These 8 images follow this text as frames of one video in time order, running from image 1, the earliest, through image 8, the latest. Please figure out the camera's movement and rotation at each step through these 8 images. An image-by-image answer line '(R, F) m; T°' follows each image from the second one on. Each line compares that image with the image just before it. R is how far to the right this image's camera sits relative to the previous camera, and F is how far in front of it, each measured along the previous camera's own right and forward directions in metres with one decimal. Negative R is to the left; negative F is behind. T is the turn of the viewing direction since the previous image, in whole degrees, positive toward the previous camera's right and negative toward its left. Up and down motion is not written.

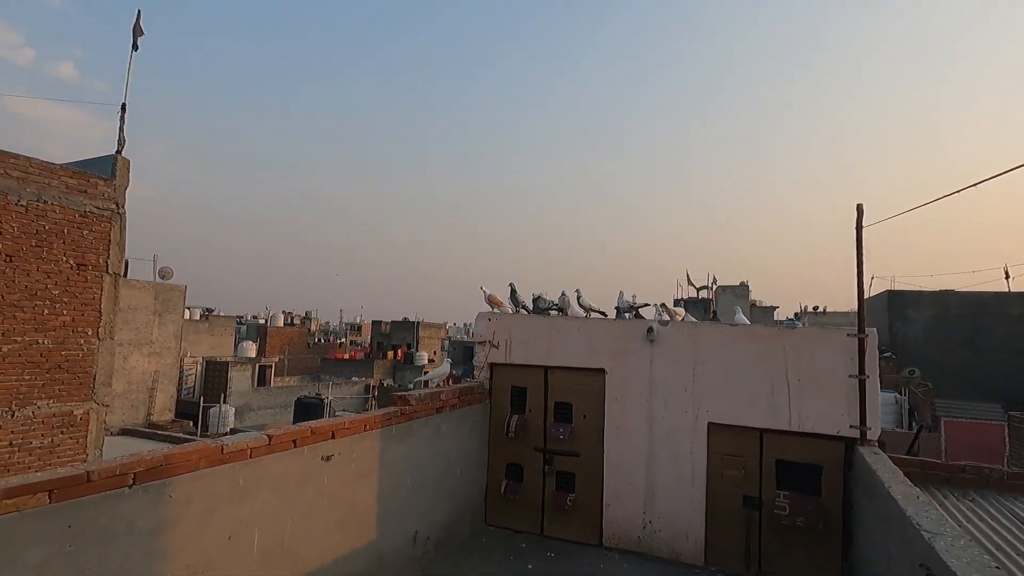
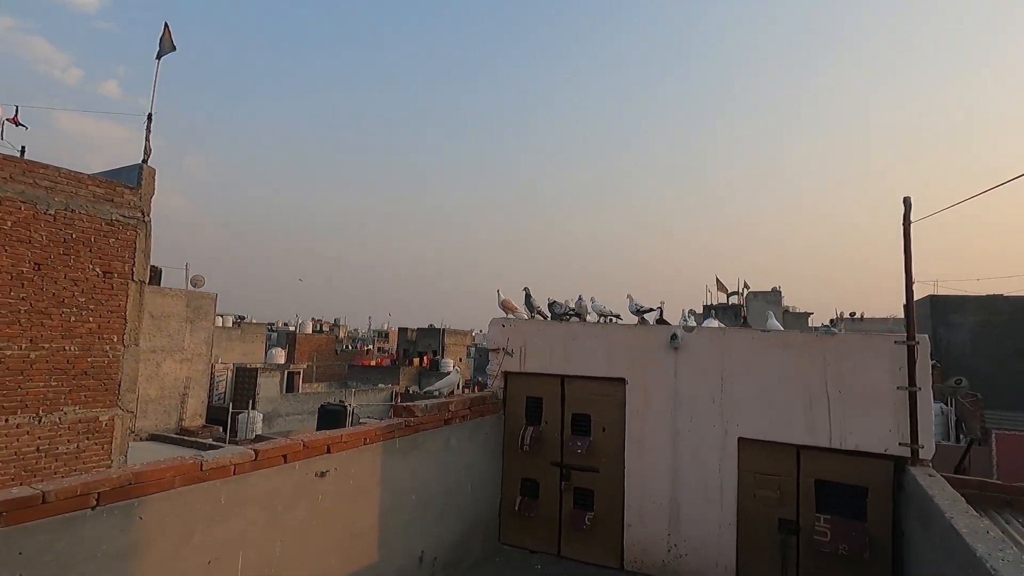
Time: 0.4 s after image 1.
(+0.2, +0.4) m; -3°
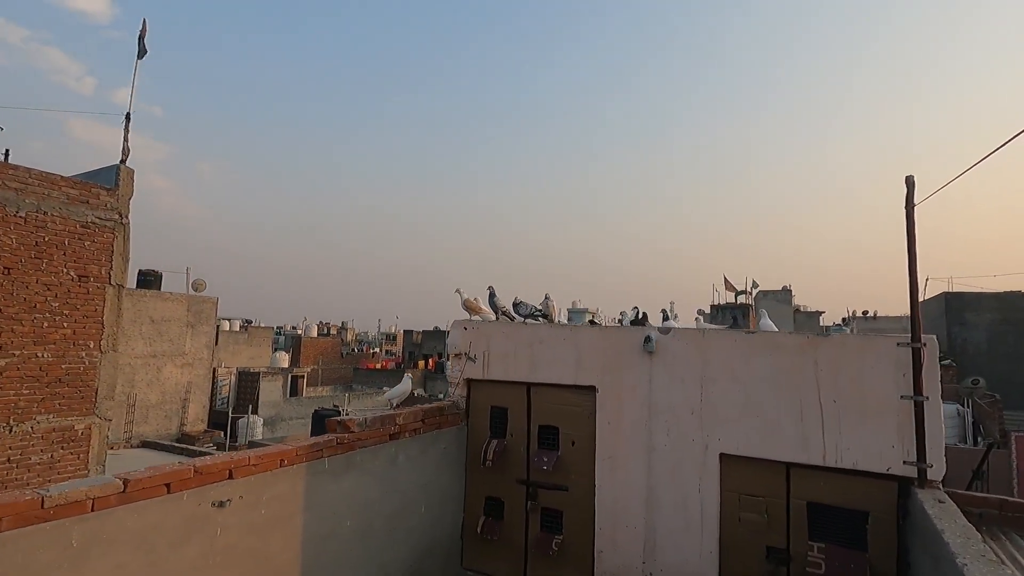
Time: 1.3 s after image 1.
(+0.6, +0.7) m; -1°
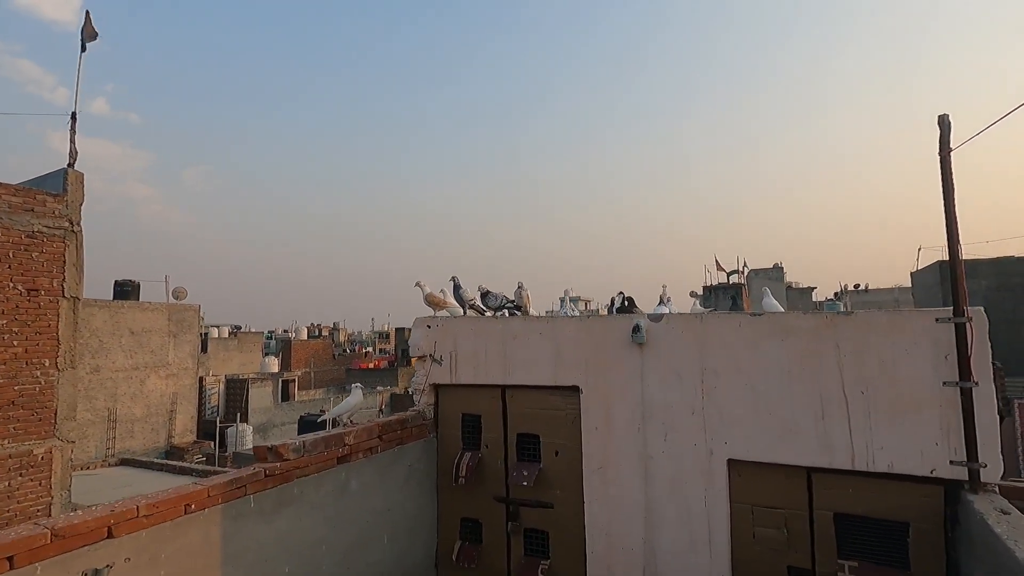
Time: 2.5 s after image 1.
(+0.3, +0.9) m; +1°
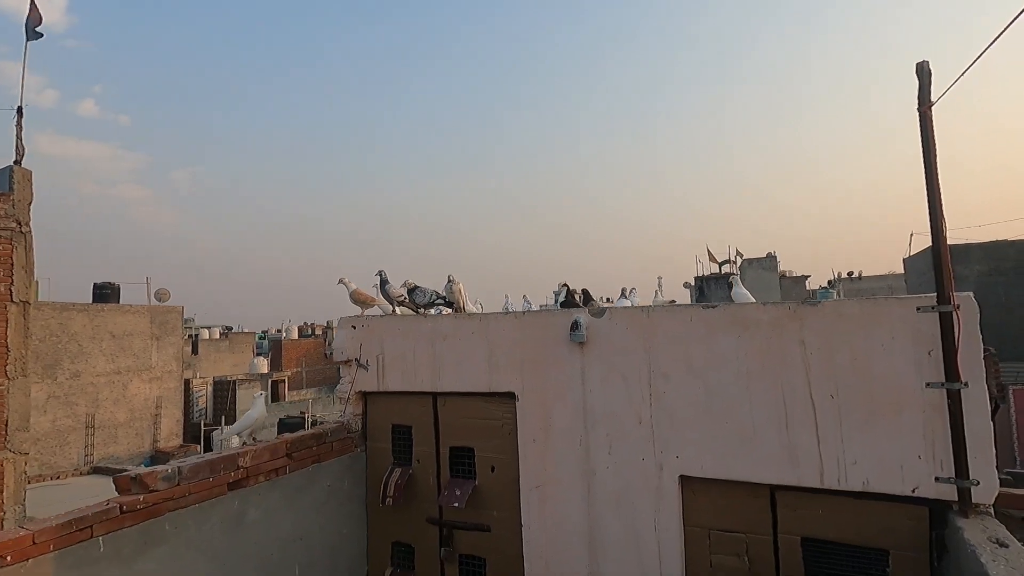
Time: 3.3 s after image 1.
(+0.6, +0.6) m; 0°
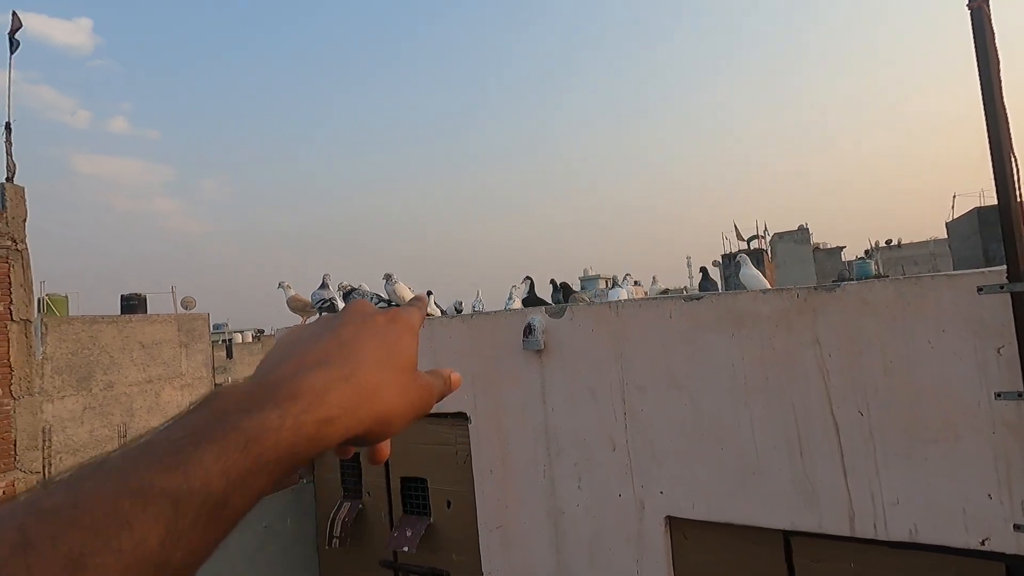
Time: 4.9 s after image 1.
(+0.6, +0.8) m; -3°
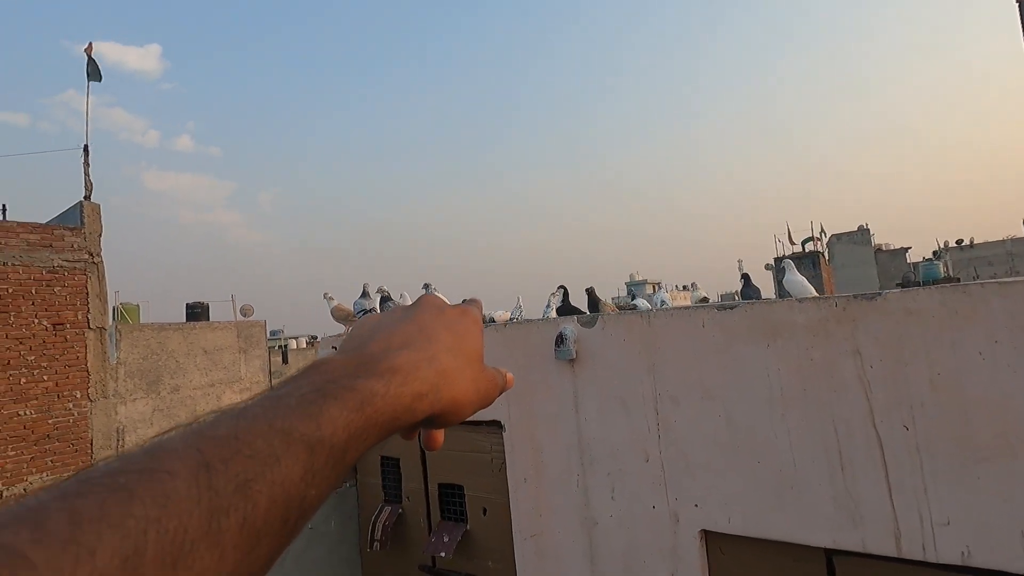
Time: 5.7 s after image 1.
(+0.1, 0.0) m; -5°
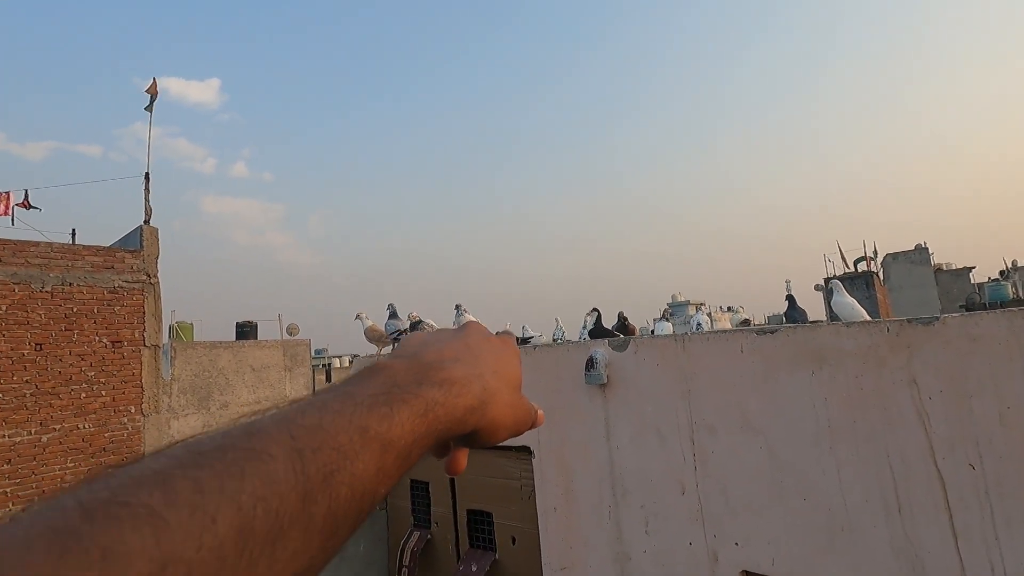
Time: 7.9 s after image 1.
(+0.1, +0.1) m; -4°
